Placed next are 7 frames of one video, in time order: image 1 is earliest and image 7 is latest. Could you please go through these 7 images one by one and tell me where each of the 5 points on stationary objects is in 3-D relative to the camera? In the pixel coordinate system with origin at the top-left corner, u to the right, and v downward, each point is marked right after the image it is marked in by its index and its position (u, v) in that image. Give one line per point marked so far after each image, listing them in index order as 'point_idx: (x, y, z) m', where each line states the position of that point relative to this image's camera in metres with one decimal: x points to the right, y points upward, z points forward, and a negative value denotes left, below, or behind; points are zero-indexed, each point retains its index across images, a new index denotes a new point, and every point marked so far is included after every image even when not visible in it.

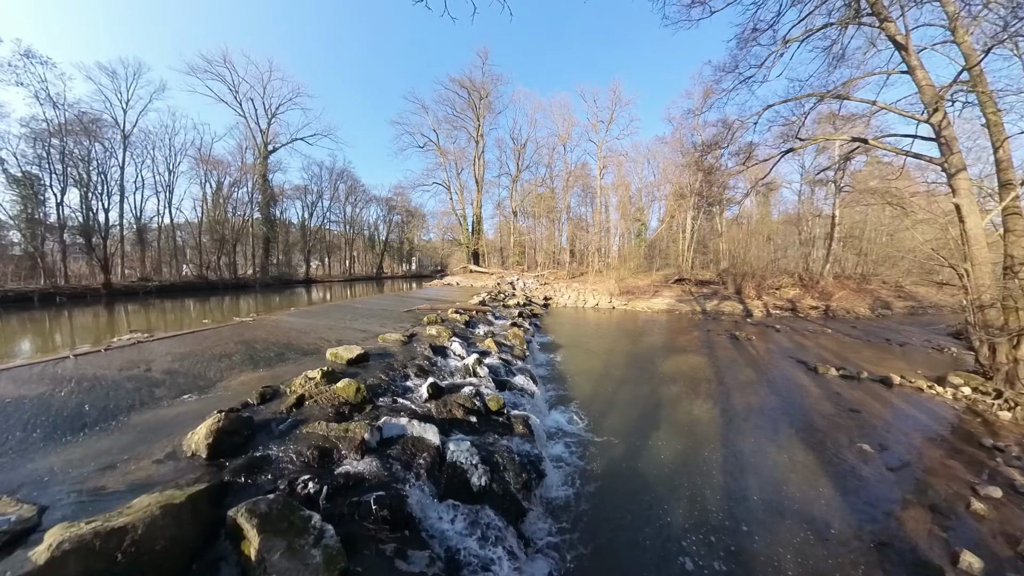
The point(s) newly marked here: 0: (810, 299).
0: (+10.9, -0.7, +14.6) m
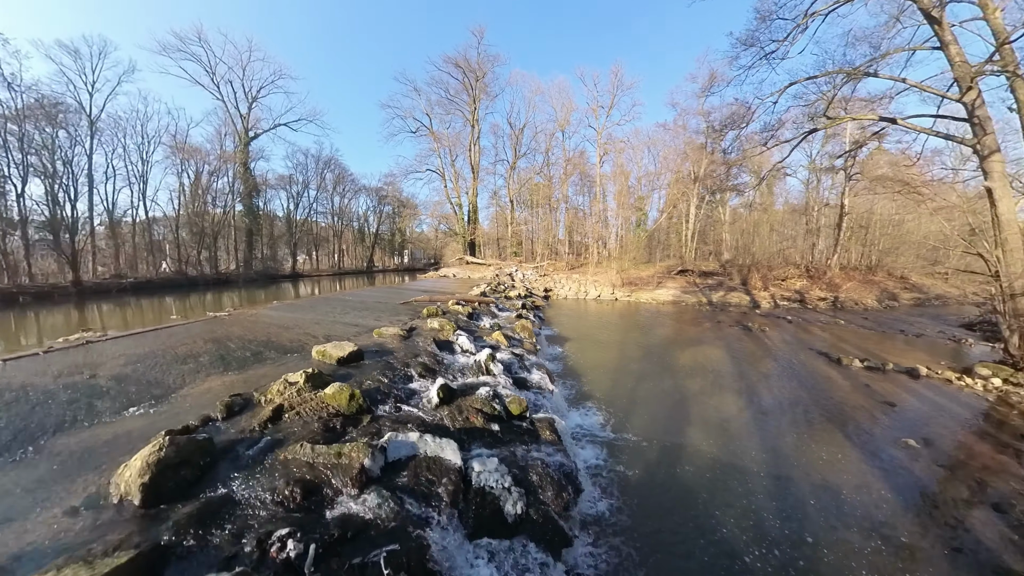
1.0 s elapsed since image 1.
0: (+10.9, -0.3, +14.1) m
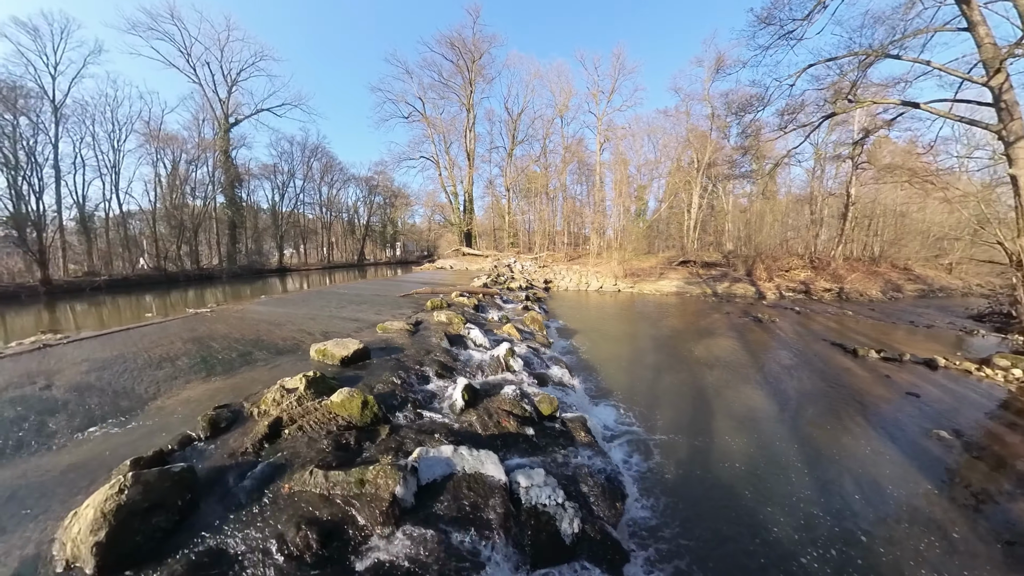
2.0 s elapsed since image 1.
0: (+11.0, +0.1, +13.8) m
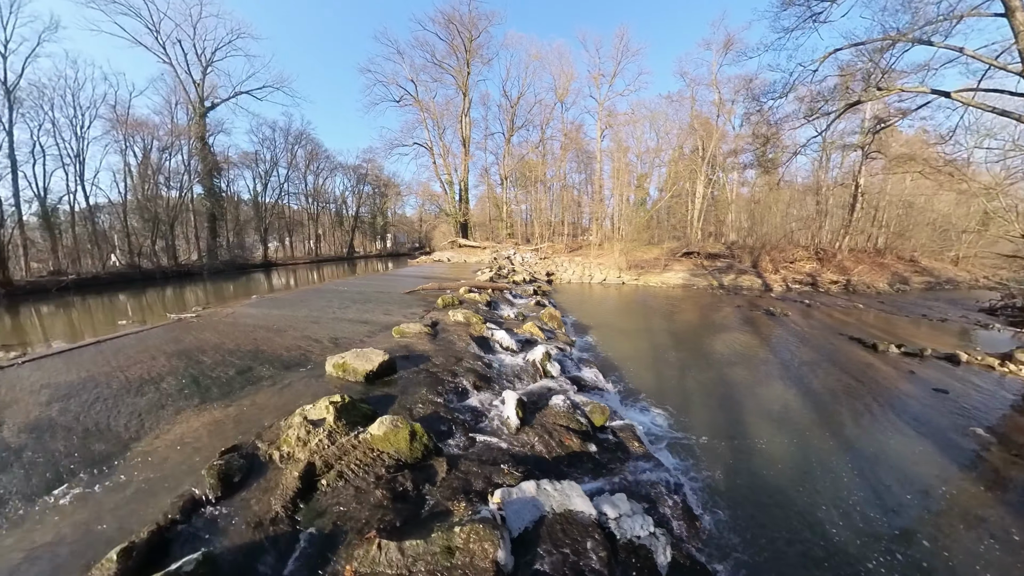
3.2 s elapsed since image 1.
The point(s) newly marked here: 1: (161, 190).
0: (+11.1, +0.5, +13.6) m
1: (-15.5, +4.3, +17.5) m
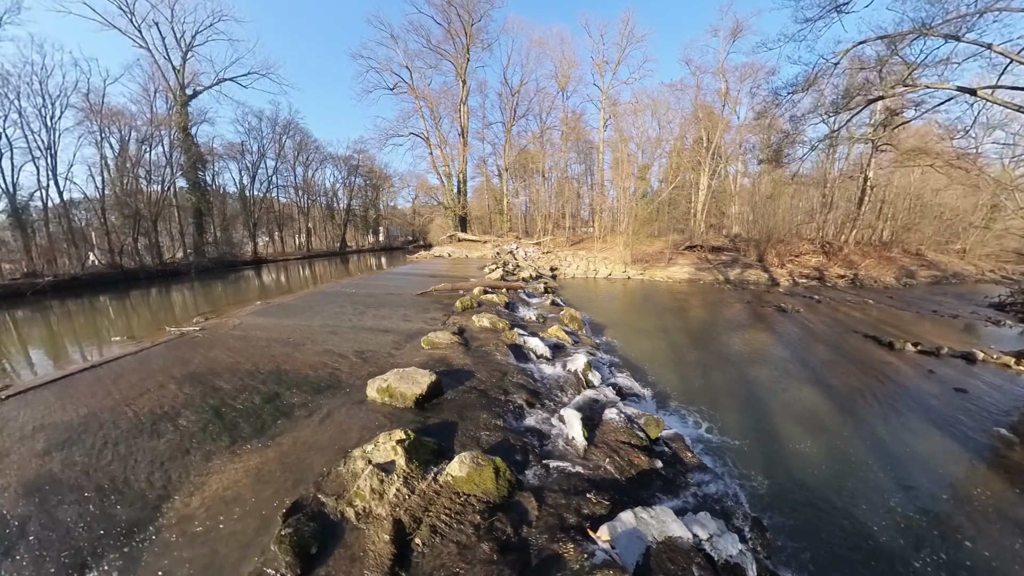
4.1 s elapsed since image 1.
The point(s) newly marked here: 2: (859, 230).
0: (+11.2, +0.8, +13.6) m
1: (-15.5, +4.3, +16.6) m
2: (+13.1, +2.2, +15.0) m
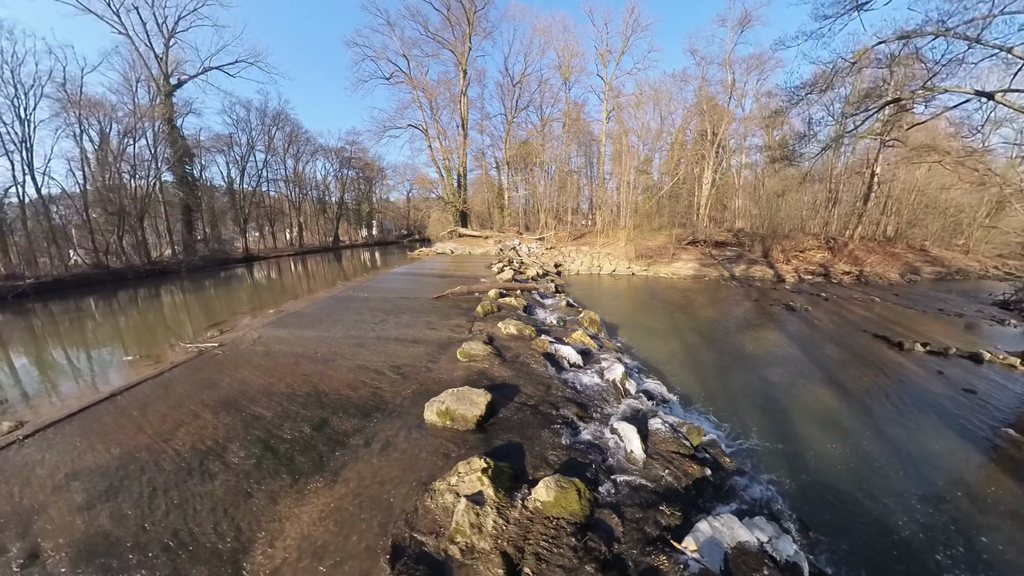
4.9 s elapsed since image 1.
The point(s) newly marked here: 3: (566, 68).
0: (+11.4, +1.1, +13.7) m
1: (-15.4, +4.3, +15.8) m
2: (+13.2, +2.5, +15.2) m
3: (+2.0, +8.5, +15.4) m
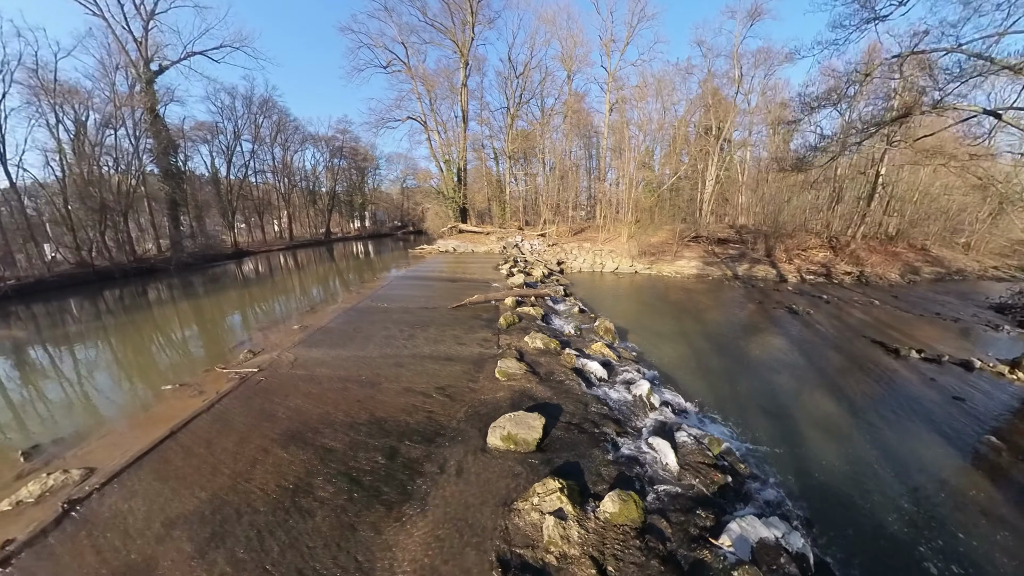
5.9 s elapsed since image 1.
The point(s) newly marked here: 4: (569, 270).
0: (+11.5, +1.1, +13.8) m
1: (-15.4, +4.4, +14.9) m
2: (+13.2, +2.7, +15.3) m
3: (+2.0, +8.7, +15.0) m
4: (+2.1, +0.7, +14.4) m
